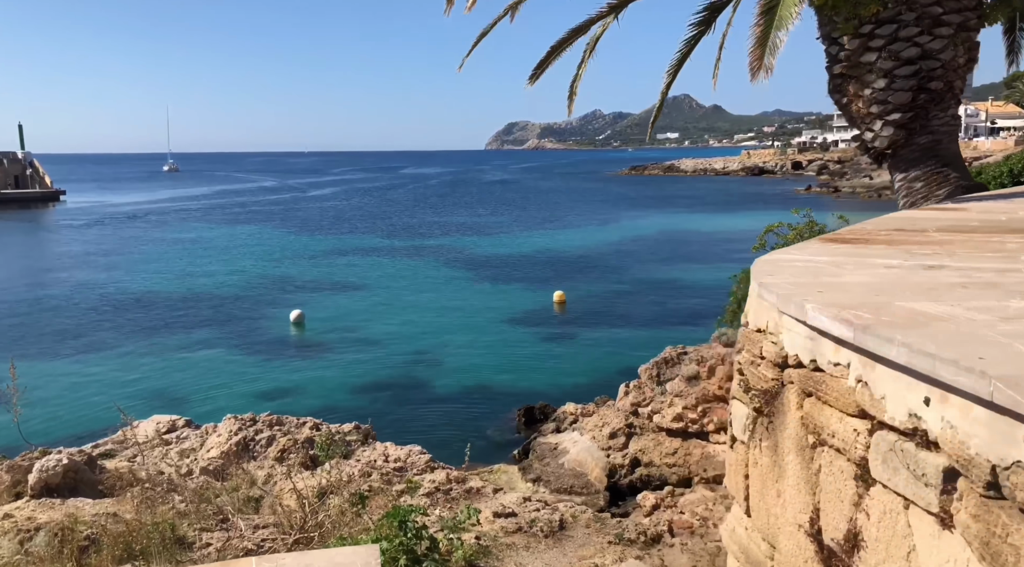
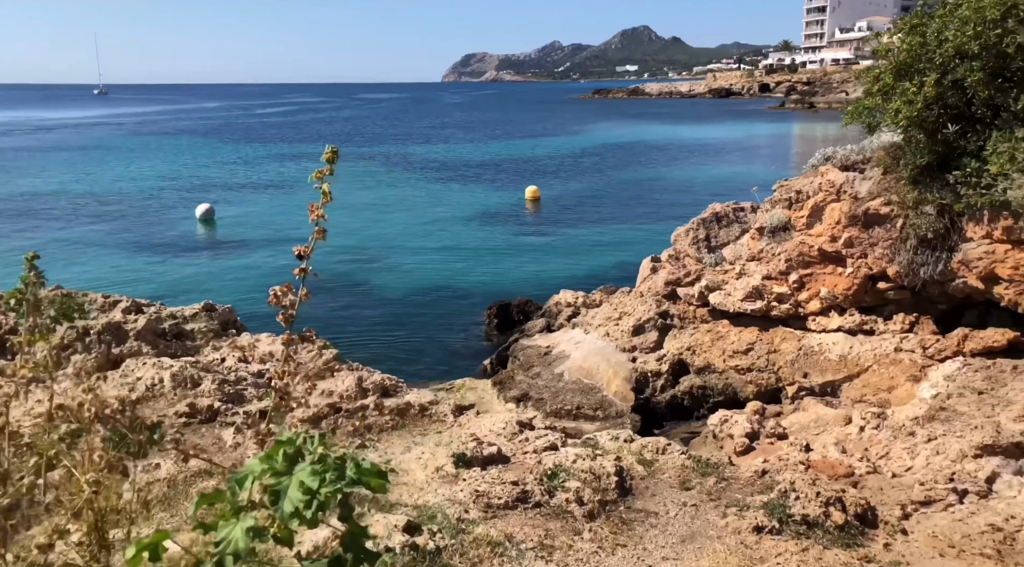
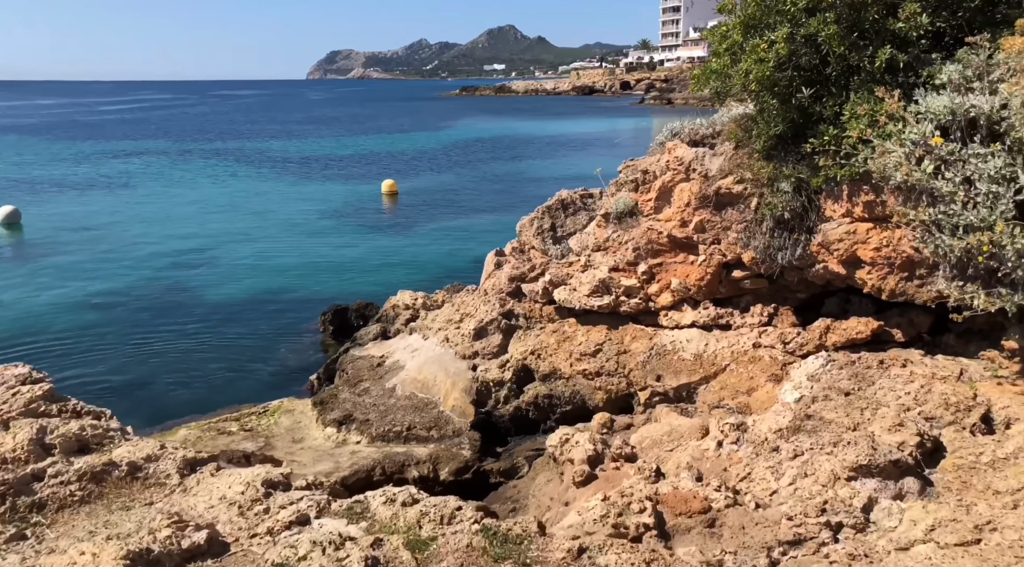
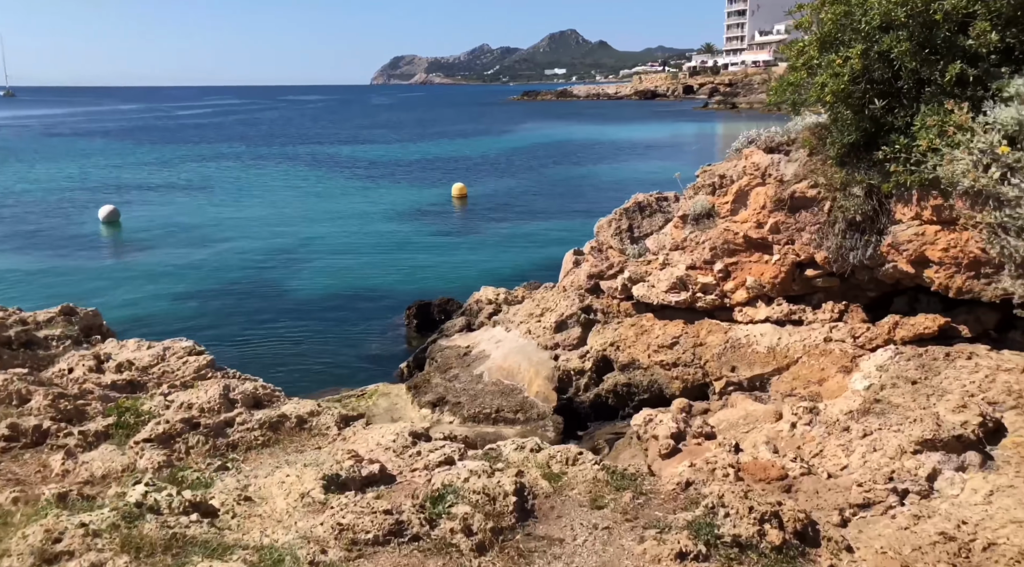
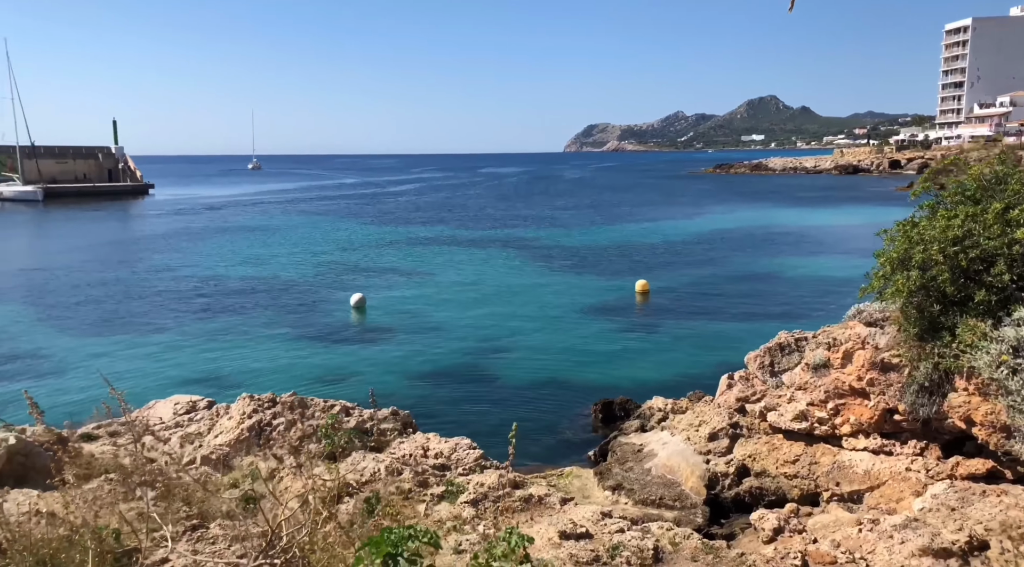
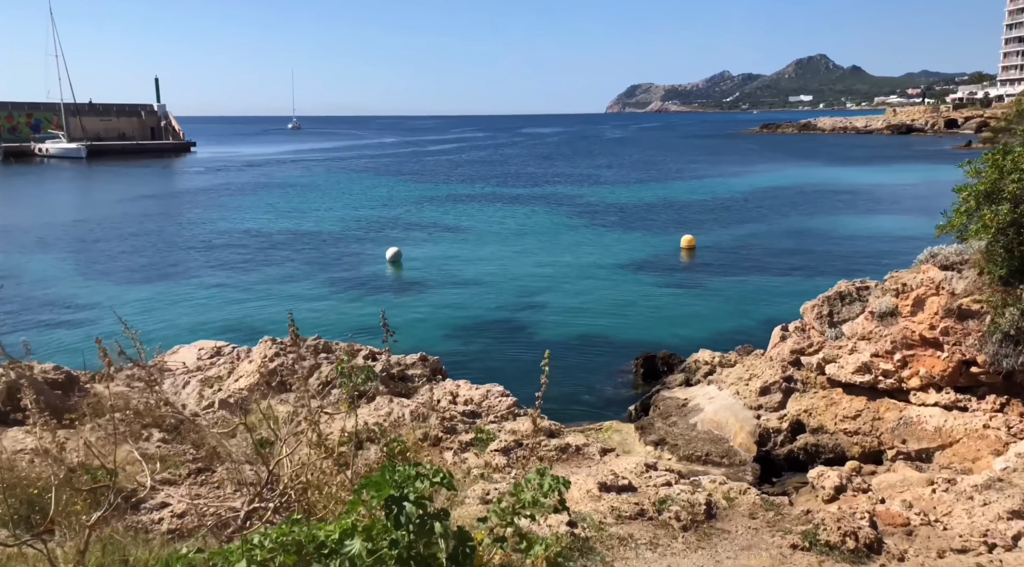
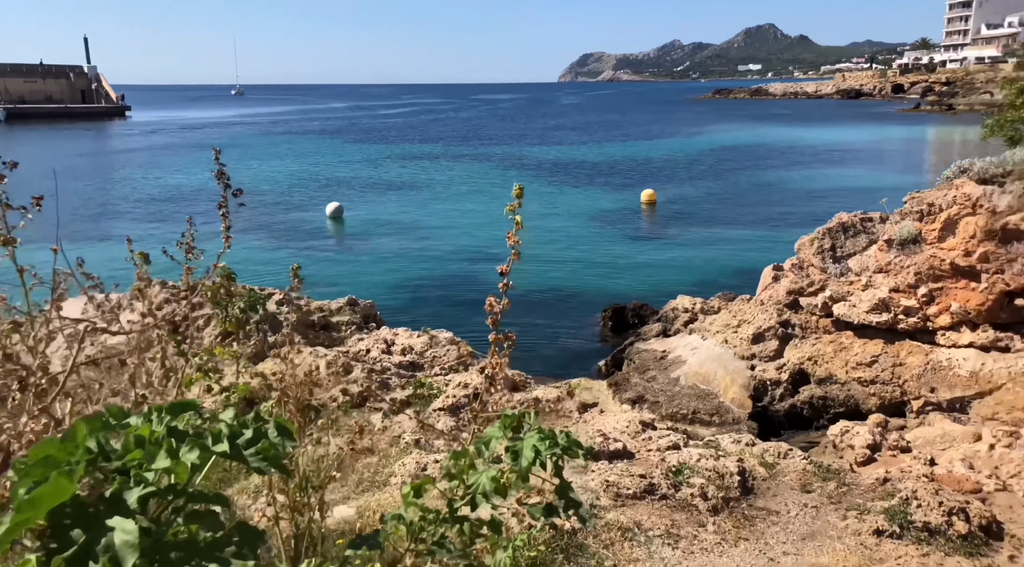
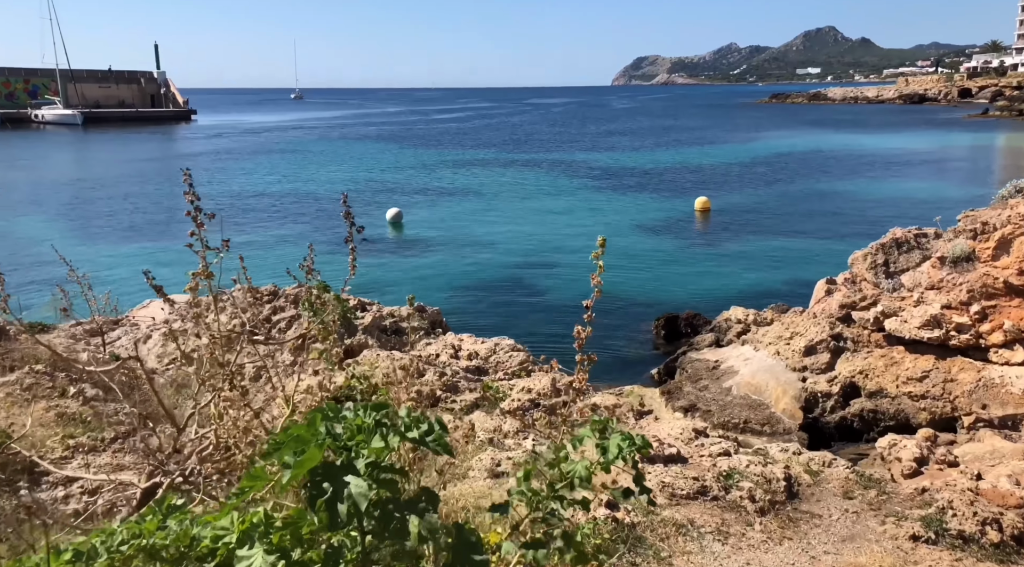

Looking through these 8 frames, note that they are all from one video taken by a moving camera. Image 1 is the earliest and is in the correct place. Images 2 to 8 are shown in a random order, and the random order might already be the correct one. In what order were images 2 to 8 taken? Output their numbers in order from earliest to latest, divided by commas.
5, 6, 8, 7, 2, 4, 3
